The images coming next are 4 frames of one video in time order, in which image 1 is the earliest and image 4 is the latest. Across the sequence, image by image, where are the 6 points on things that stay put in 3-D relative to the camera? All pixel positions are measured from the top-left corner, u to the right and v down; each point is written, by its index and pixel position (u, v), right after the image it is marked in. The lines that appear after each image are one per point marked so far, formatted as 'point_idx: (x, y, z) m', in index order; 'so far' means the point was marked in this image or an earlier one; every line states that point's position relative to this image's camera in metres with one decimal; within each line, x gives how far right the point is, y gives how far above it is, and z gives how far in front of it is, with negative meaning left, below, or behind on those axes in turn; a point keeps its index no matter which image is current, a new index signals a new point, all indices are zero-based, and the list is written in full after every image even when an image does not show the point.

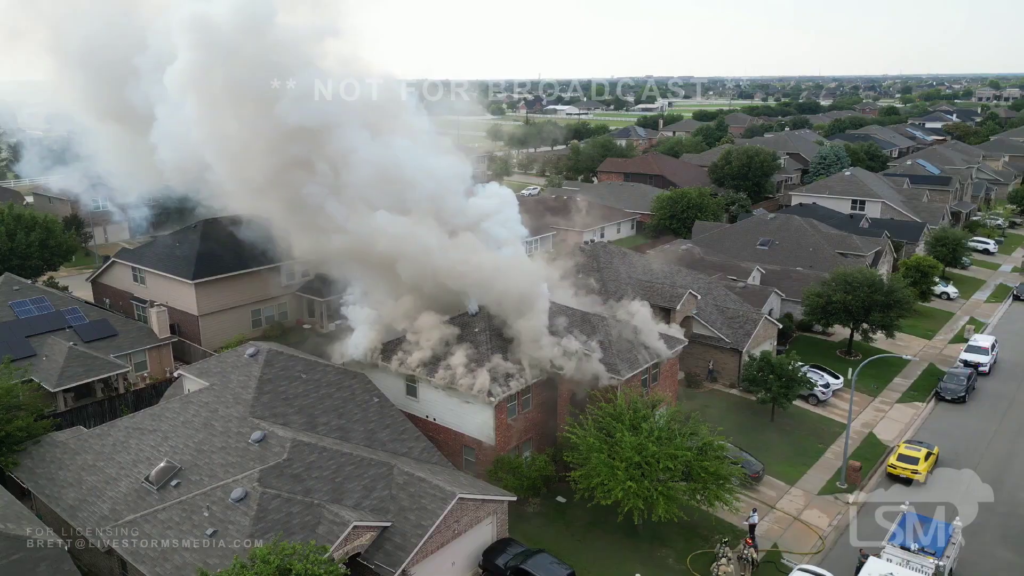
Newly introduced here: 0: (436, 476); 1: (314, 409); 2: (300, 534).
0: (-1.5, -3.8, +14.0) m
1: (-4.4, -2.7, +15.6) m
2: (-3.6, -4.2, +11.9) m
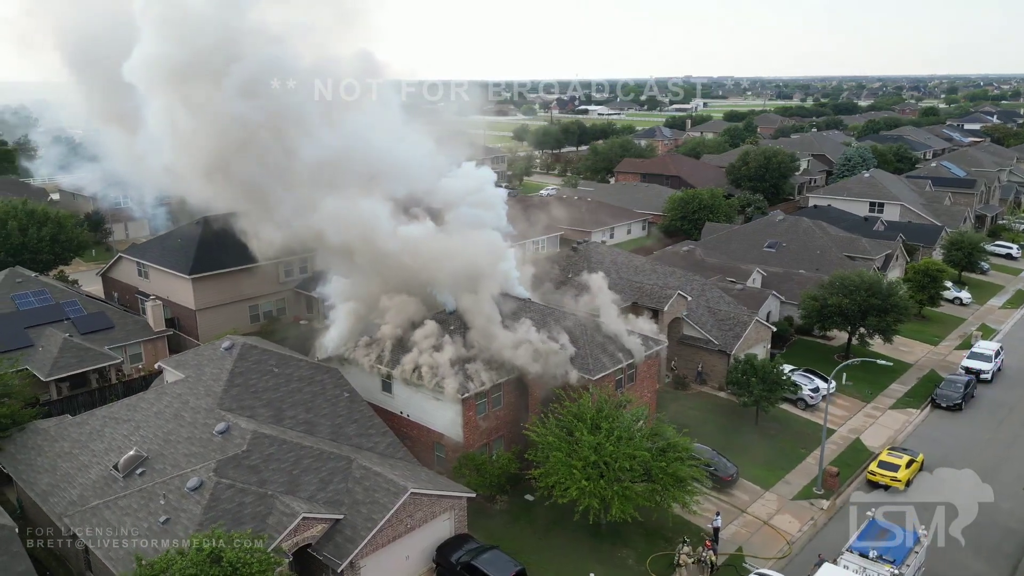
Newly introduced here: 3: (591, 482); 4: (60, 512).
0: (-2.4, -3.7, +14.2) m
1: (-5.2, -2.6, +15.8) m
2: (-4.5, -4.1, +12.1) m
3: (+1.5, -3.8, +13.8) m
4: (-8.9, -4.4, +13.7) m
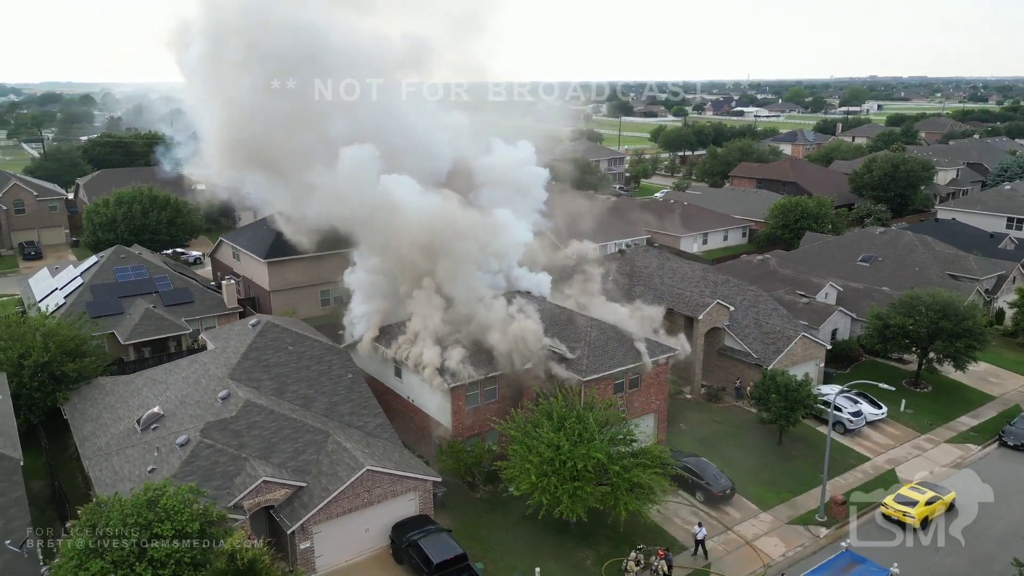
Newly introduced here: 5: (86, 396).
0: (-3.2, -3.5, +15.1) m
1: (-5.5, -2.2, +17.2) m
2: (-5.7, -3.7, +13.5) m
3: (+0.6, -3.8, +14.0) m
4: (-9.6, -3.8, +15.9) m
5: (-11.6, -2.9, +19.0) m
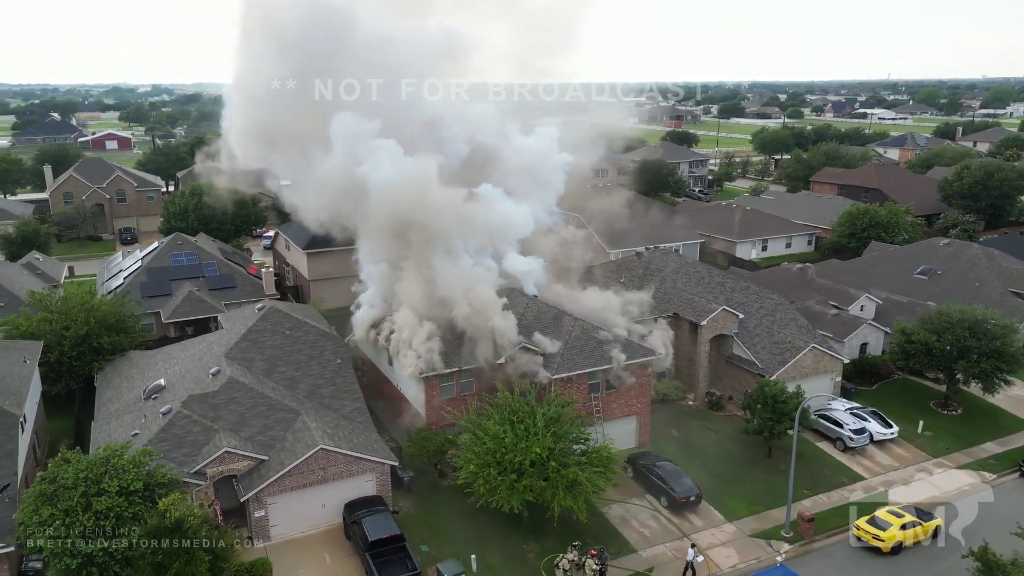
0: (-4.2, -3.3, +16.1) m
1: (-6.2, -1.9, +18.5) m
2: (-6.9, -3.4, +14.8) m
3: (-0.6, -3.8, +14.5) m
4: (-10.5, -3.3, +17.7) m
5: (-12.0, -2.4, +21.0) m
